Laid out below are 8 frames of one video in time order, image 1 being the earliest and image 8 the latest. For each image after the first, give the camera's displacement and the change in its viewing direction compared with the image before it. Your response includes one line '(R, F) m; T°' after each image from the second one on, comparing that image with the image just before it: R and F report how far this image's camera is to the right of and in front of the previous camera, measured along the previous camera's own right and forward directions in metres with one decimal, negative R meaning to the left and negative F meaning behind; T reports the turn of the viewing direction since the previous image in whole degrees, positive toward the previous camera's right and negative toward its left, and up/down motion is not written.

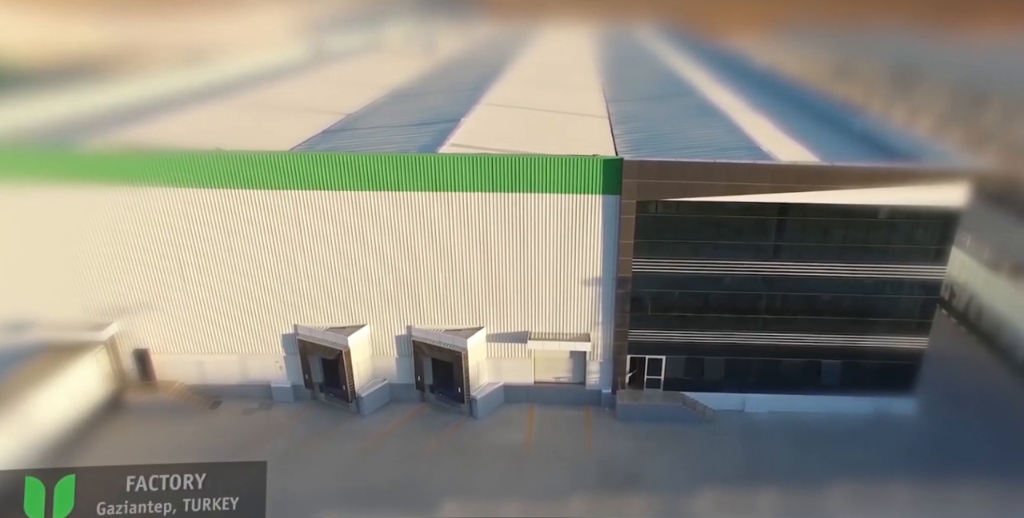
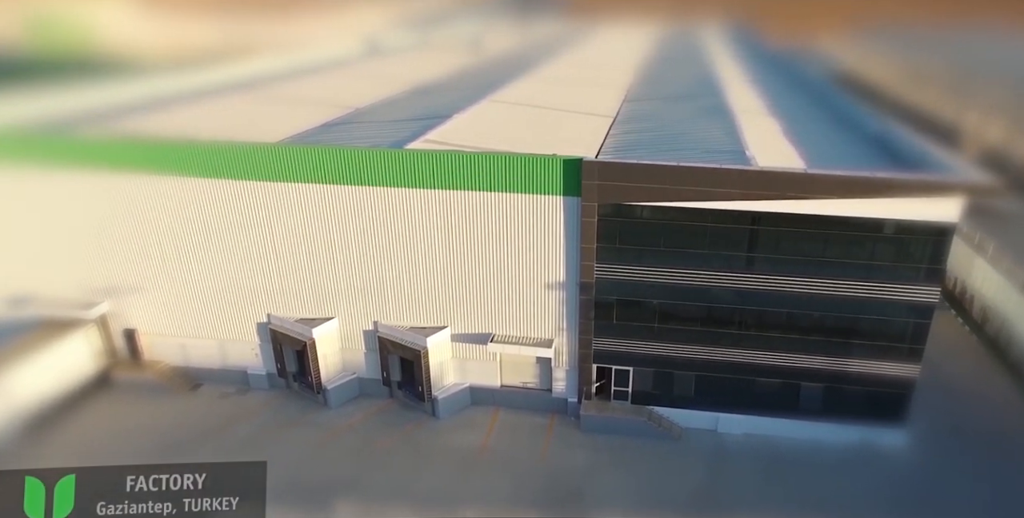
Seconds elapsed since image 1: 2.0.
(+2.6, +0.5) m; -6°
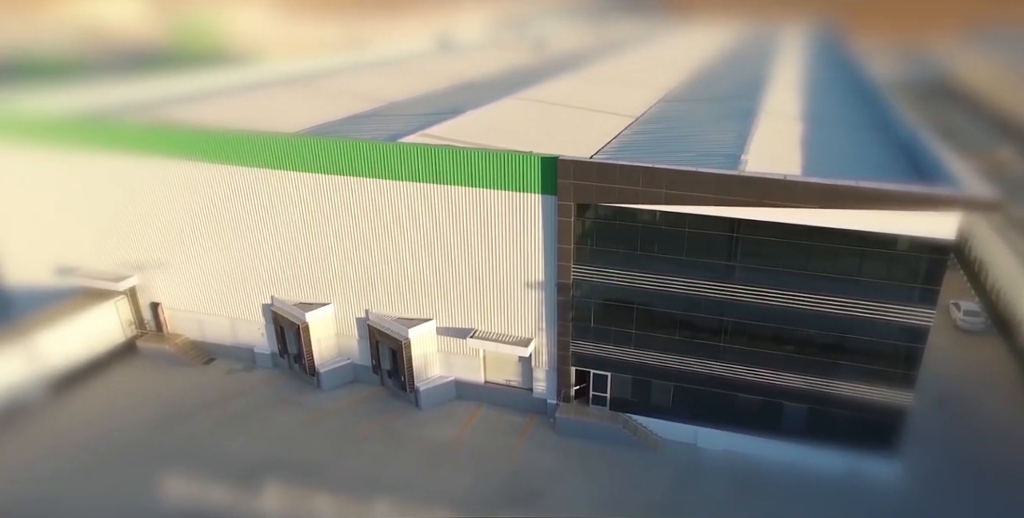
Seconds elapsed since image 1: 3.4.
(+2.5, +0.2) m; -7°
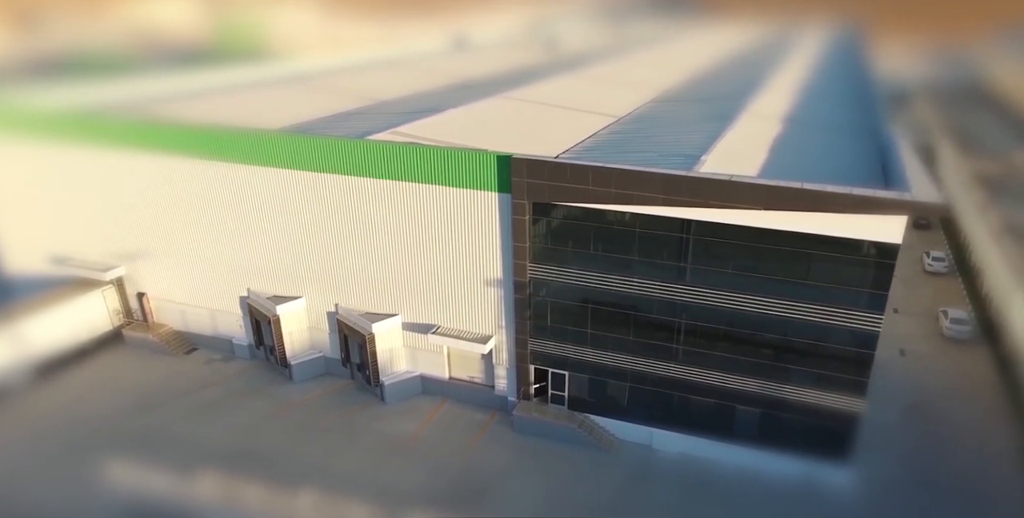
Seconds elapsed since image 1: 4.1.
(+1.7, 0.0) m; -3°
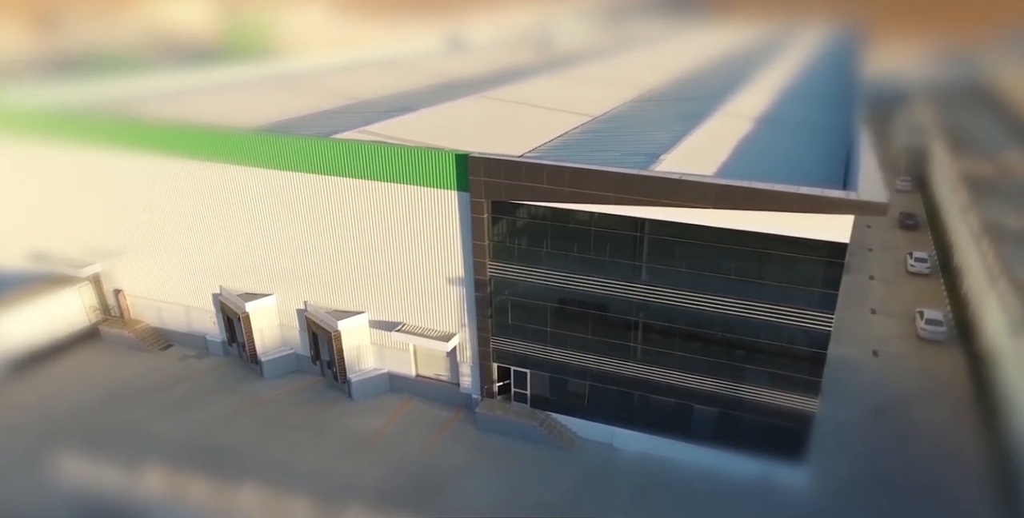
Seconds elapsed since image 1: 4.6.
(+1.1, 0.0) m; -1°
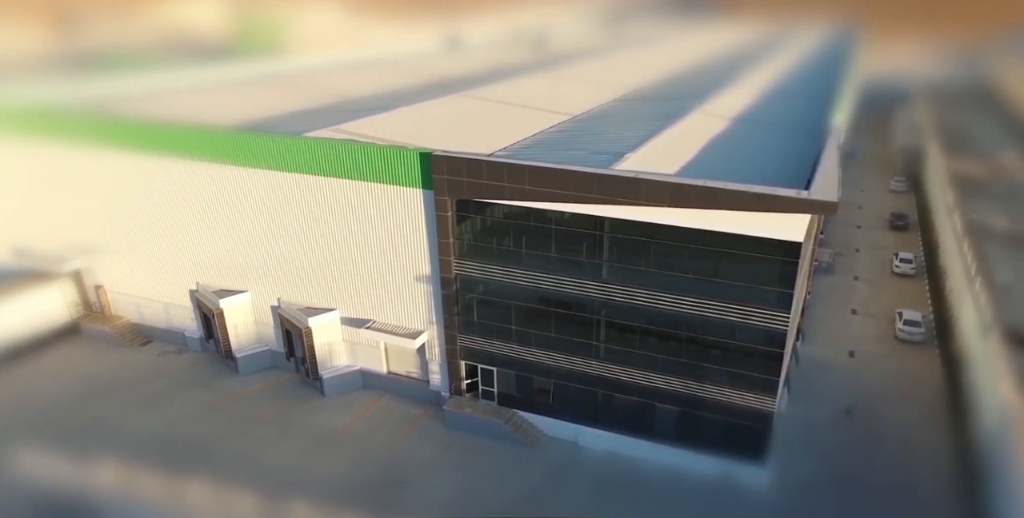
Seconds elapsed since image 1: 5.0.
(+1.0, 0.0) m; -1°
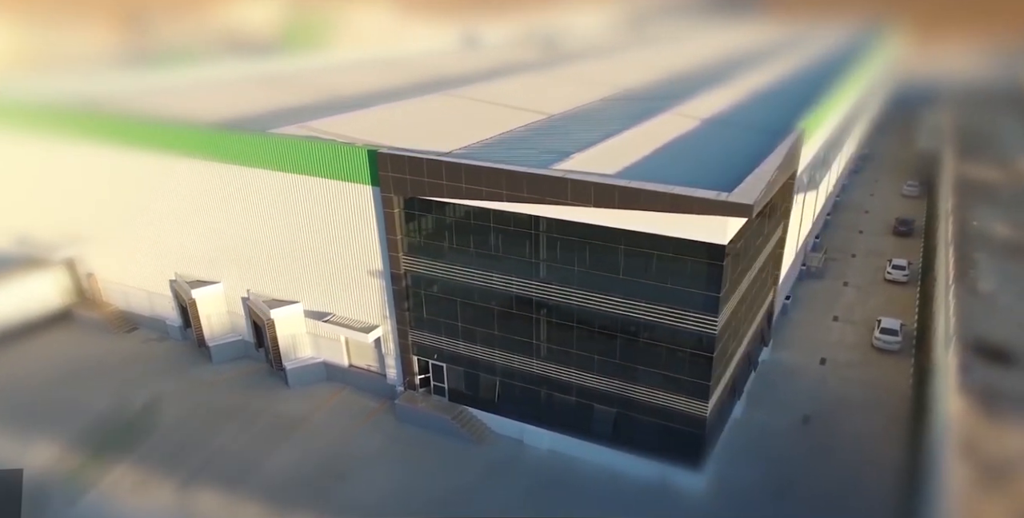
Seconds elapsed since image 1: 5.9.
(+2.1, 0.0) m; -3°
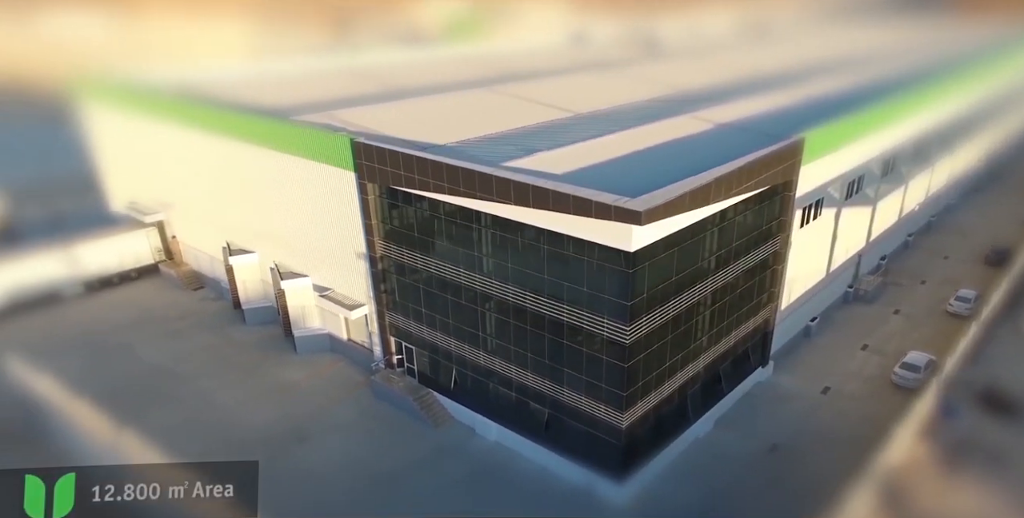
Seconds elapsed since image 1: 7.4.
(+4.1, 0.0) m; -12°
